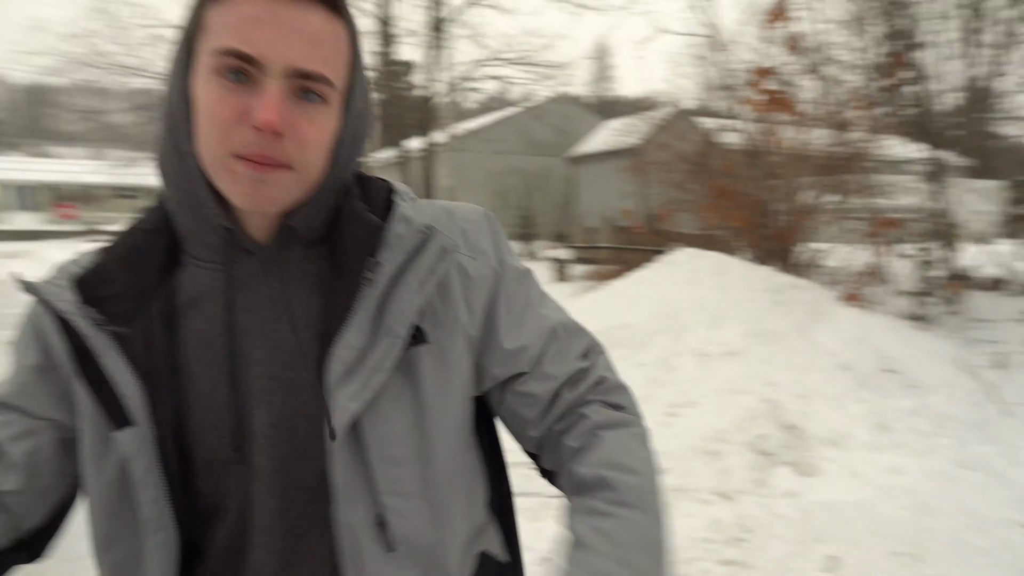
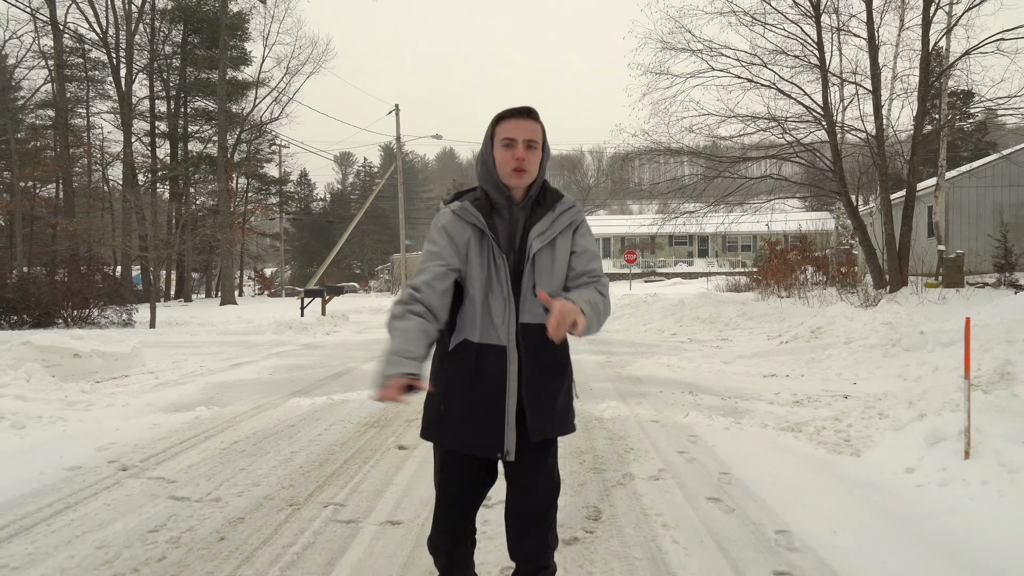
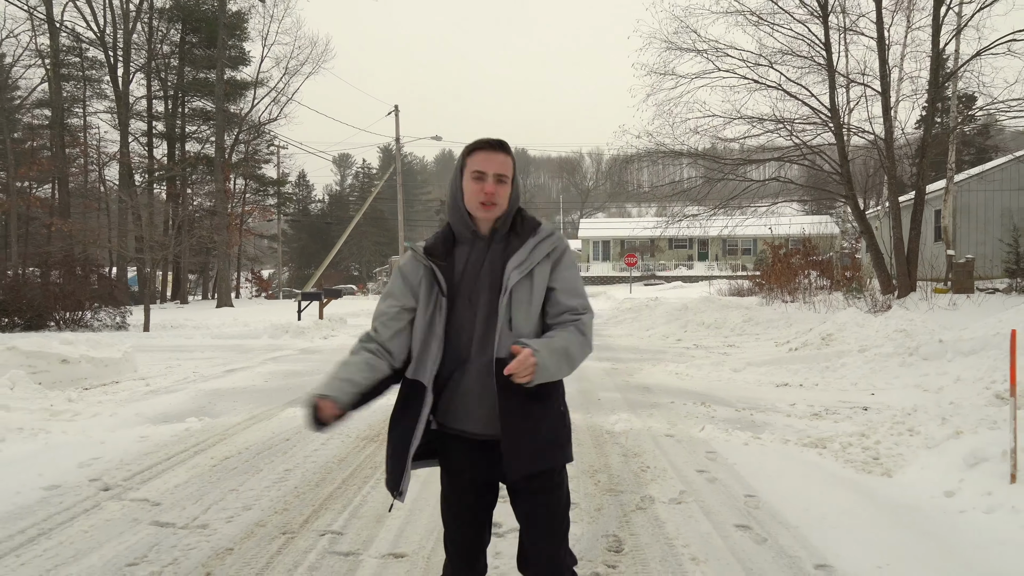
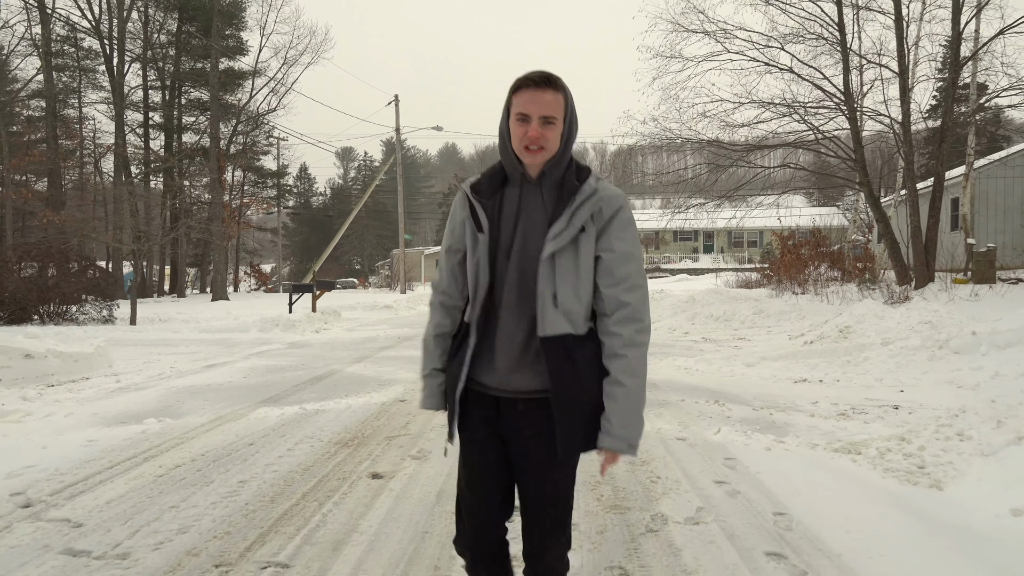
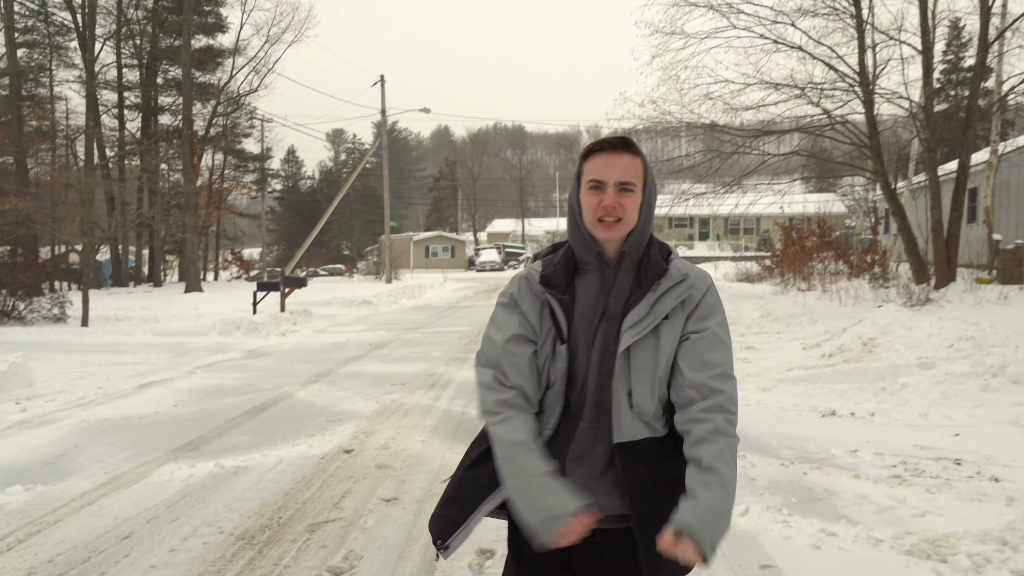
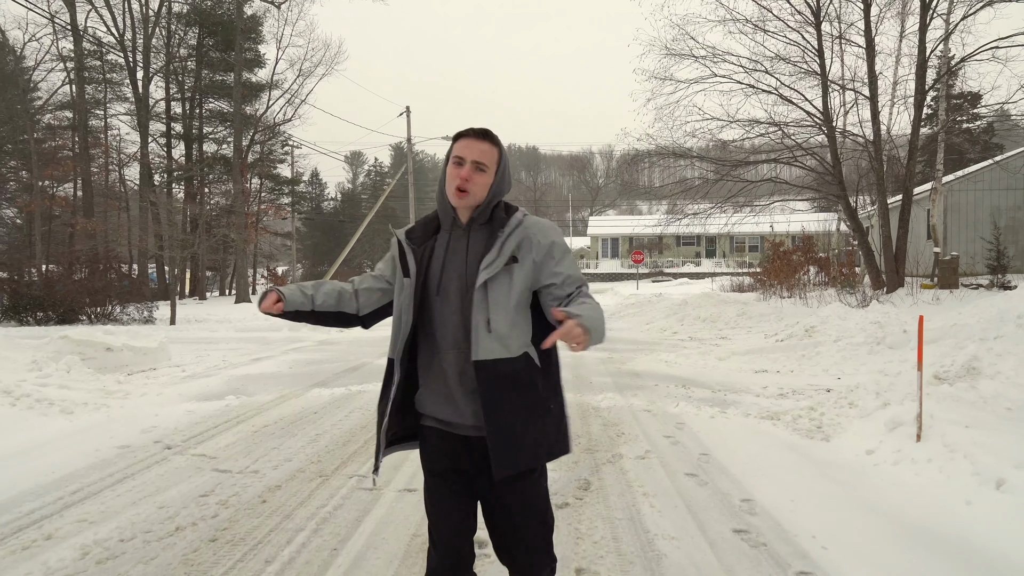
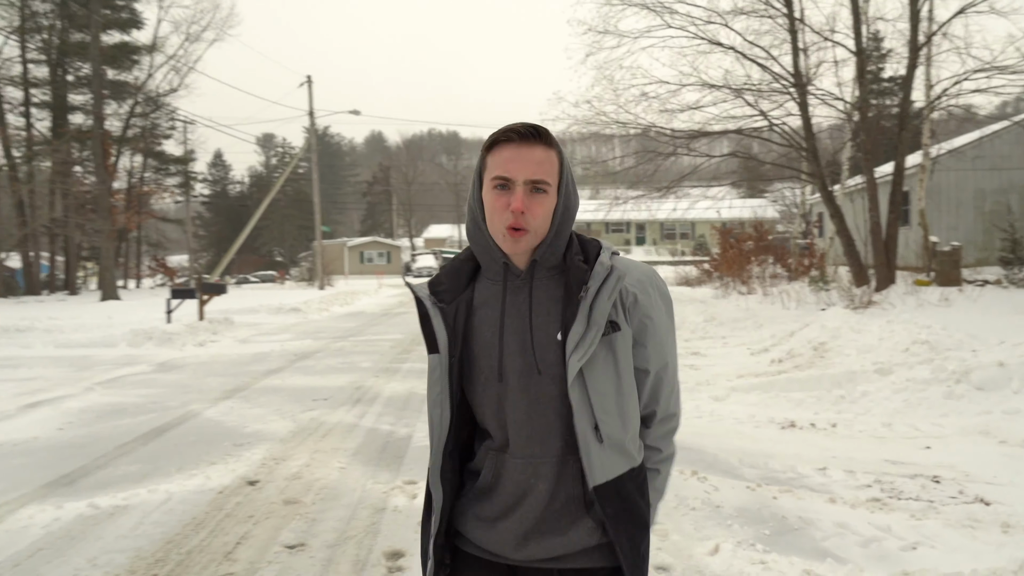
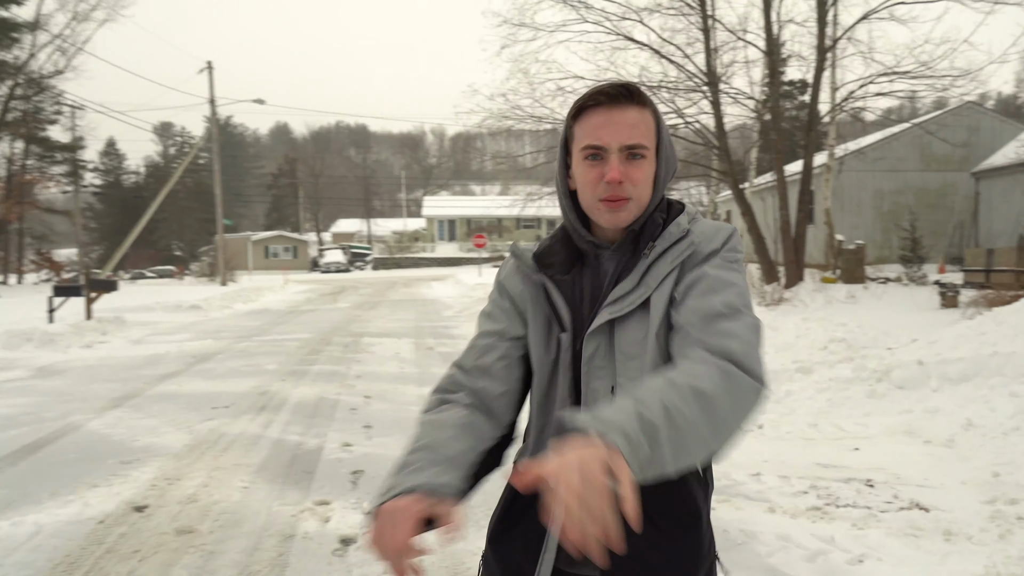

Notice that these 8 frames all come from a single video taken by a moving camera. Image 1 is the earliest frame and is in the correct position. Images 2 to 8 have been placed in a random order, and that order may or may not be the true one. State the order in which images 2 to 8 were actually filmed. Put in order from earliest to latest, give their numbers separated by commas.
8, 7, 5, 4, 3, 2, 6
